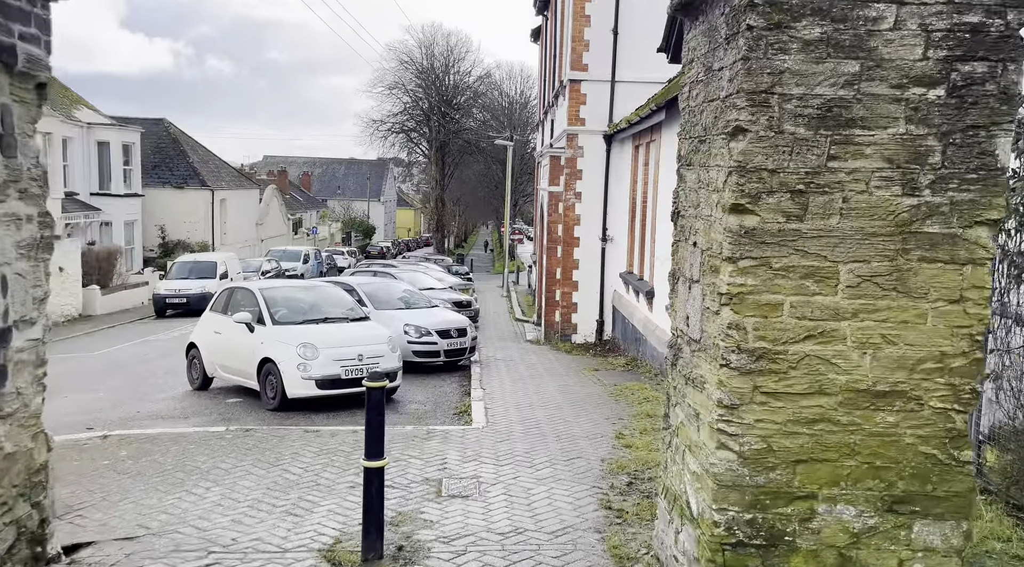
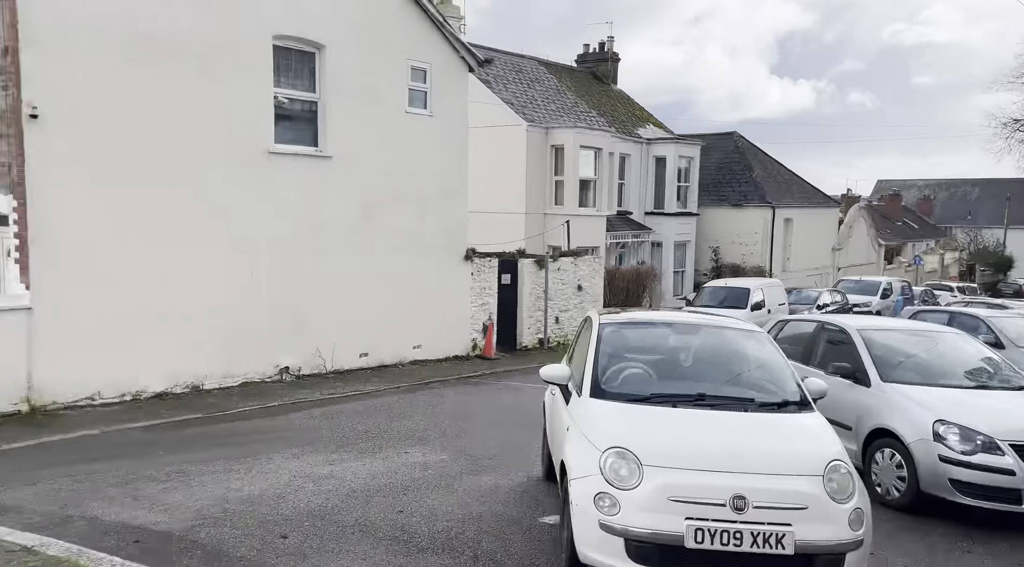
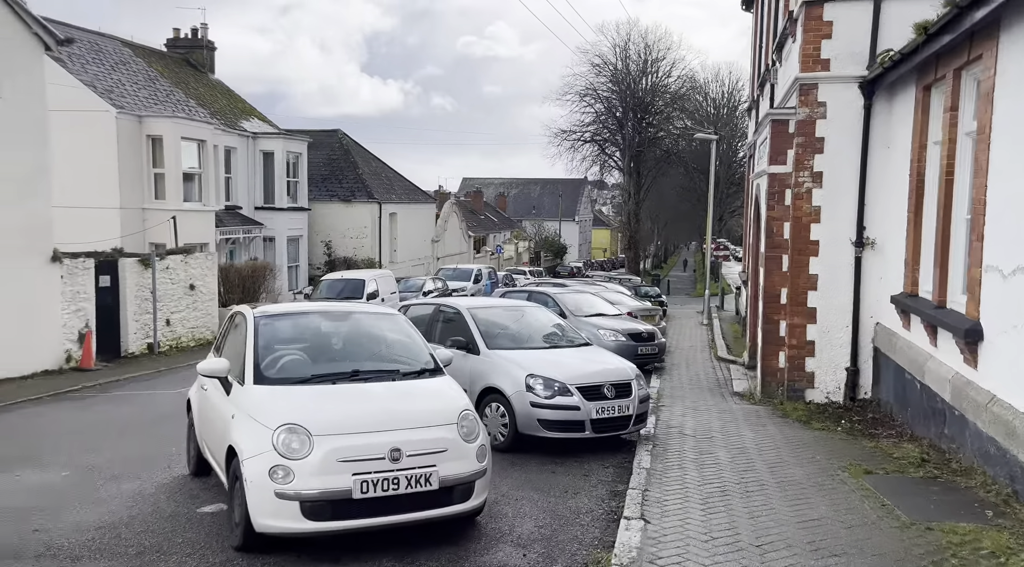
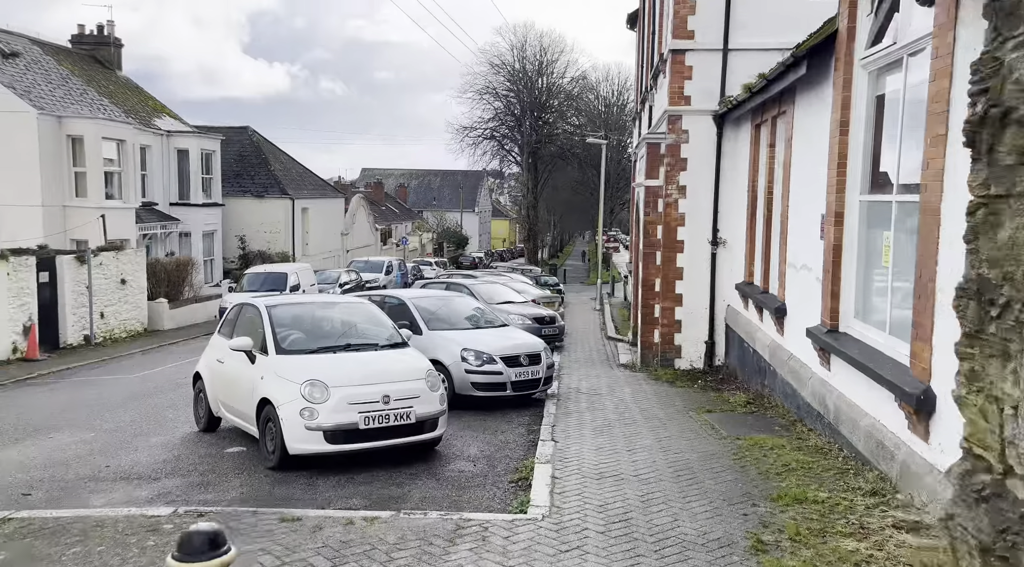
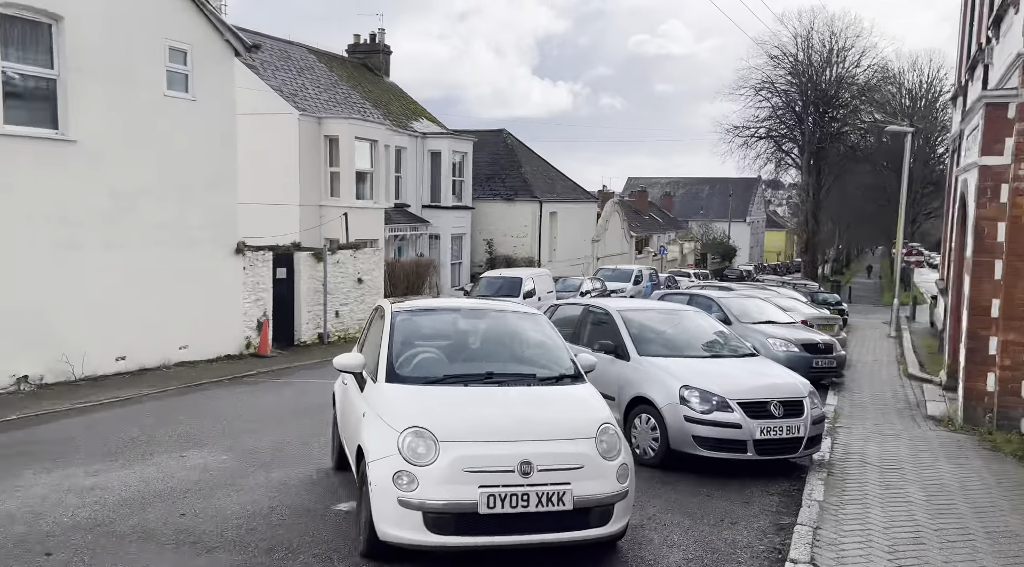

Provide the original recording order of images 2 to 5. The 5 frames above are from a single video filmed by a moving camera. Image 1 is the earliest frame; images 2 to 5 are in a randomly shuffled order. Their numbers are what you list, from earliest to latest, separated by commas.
4, 3, 5, 2
